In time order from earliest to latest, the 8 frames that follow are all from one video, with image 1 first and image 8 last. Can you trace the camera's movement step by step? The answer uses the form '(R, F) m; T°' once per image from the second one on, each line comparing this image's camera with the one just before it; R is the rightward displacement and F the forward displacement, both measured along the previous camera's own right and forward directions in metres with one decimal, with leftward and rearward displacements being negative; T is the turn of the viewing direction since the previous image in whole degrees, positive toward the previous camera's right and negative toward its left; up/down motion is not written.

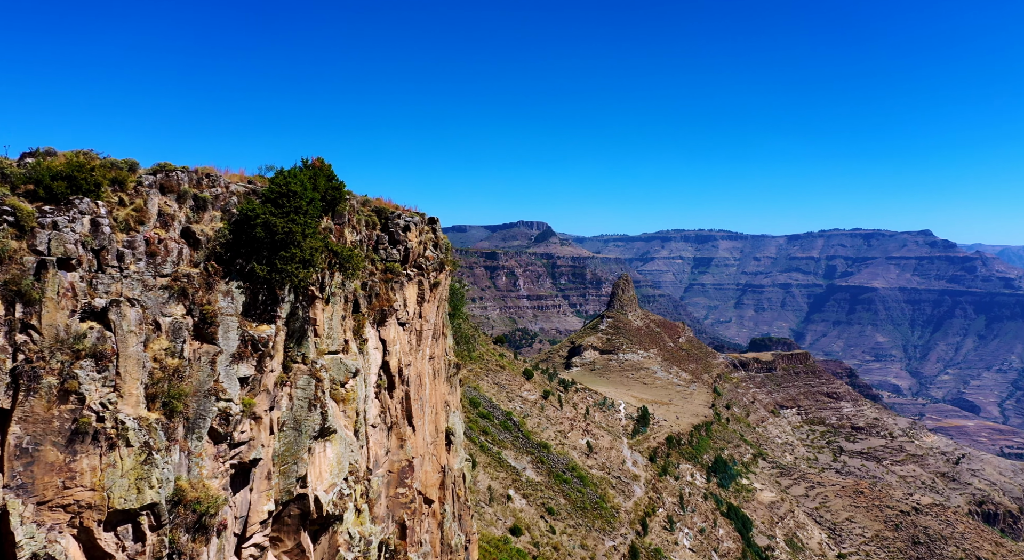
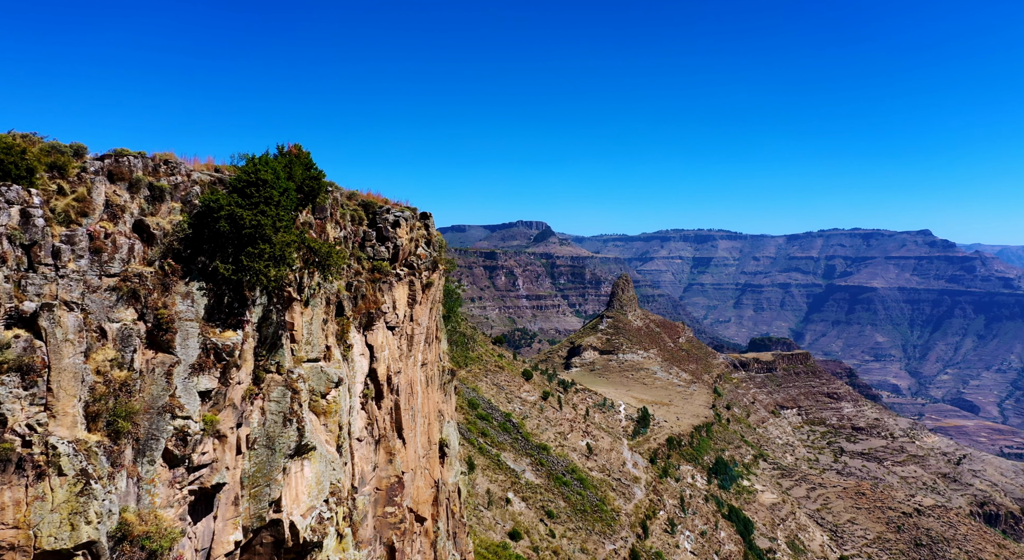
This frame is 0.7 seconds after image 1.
(0.0, +1.1) m; 0°
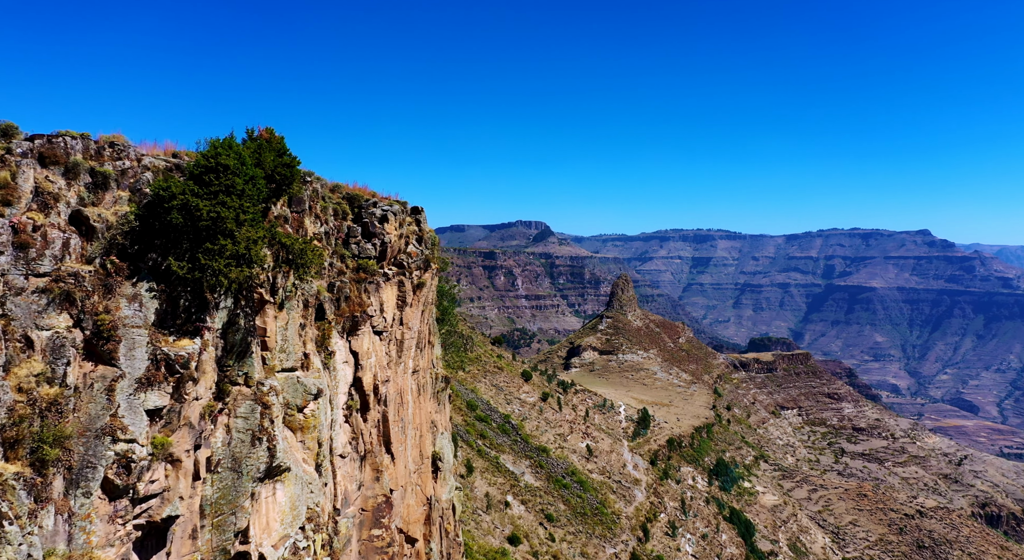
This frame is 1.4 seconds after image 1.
(0.0, +1.1) m; 0°
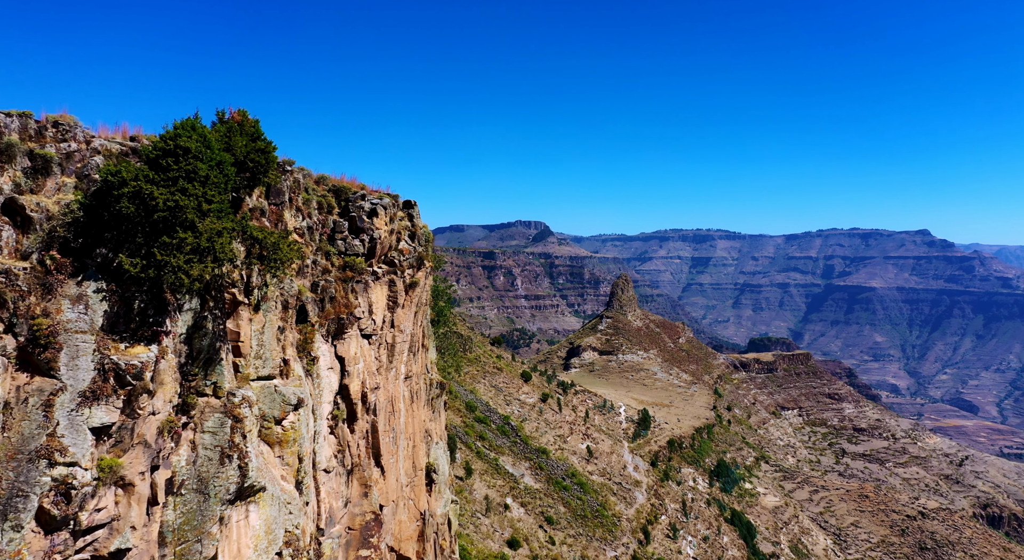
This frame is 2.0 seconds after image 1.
(0.0, +0.9) m; 0°
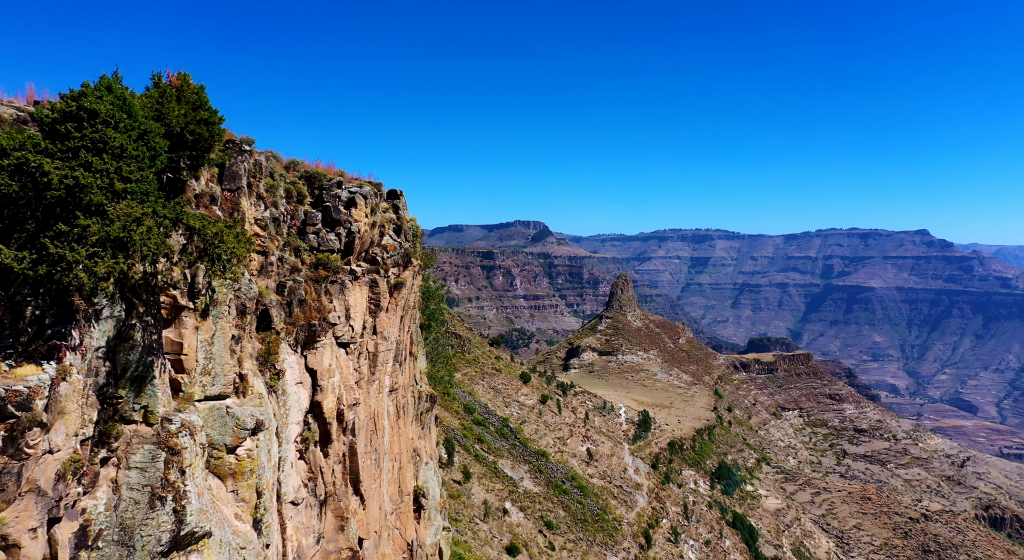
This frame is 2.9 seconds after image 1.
(0.0, +1.4) m; 0°
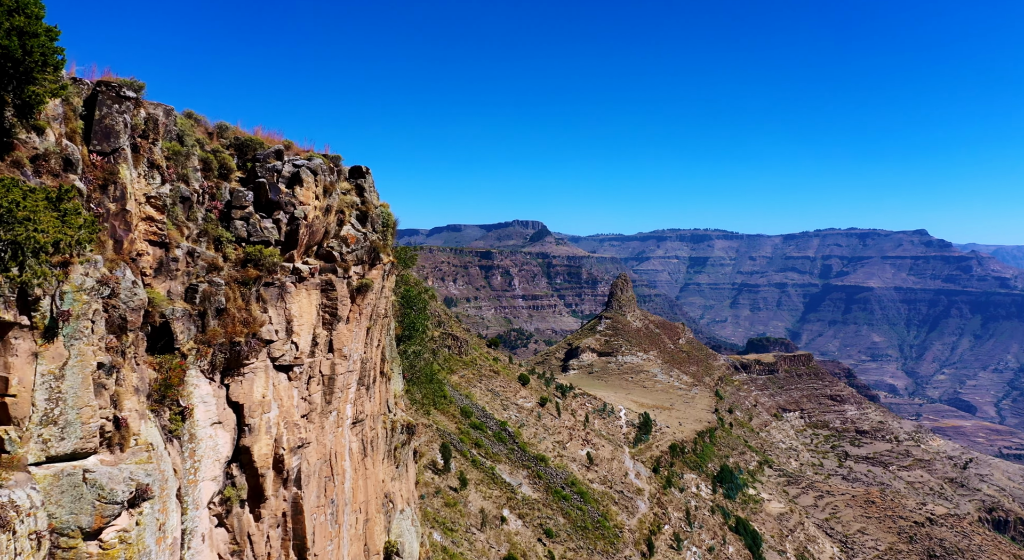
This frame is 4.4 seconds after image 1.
(0.0, +2.3) m; 0°
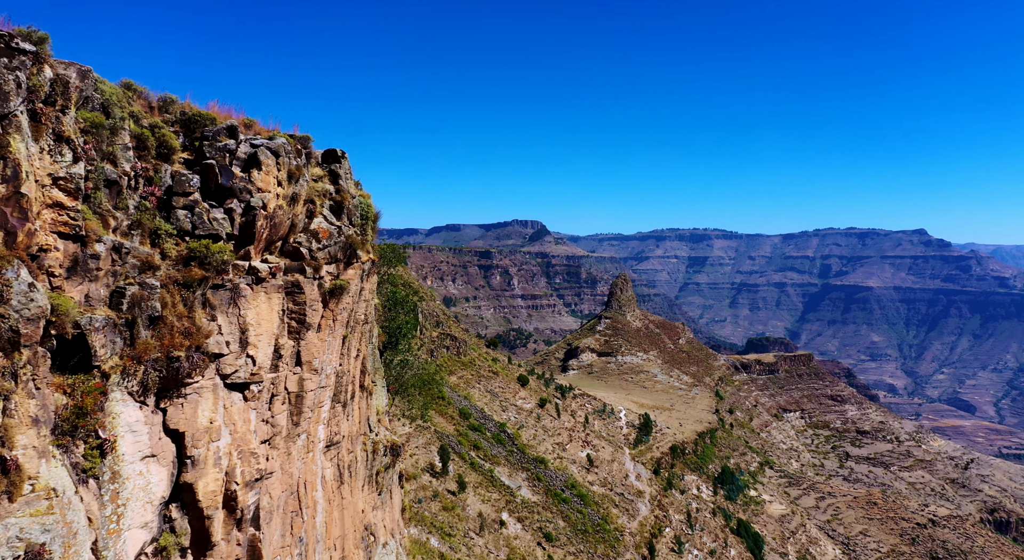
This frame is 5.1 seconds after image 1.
(0.0, +1.1) m; 0°
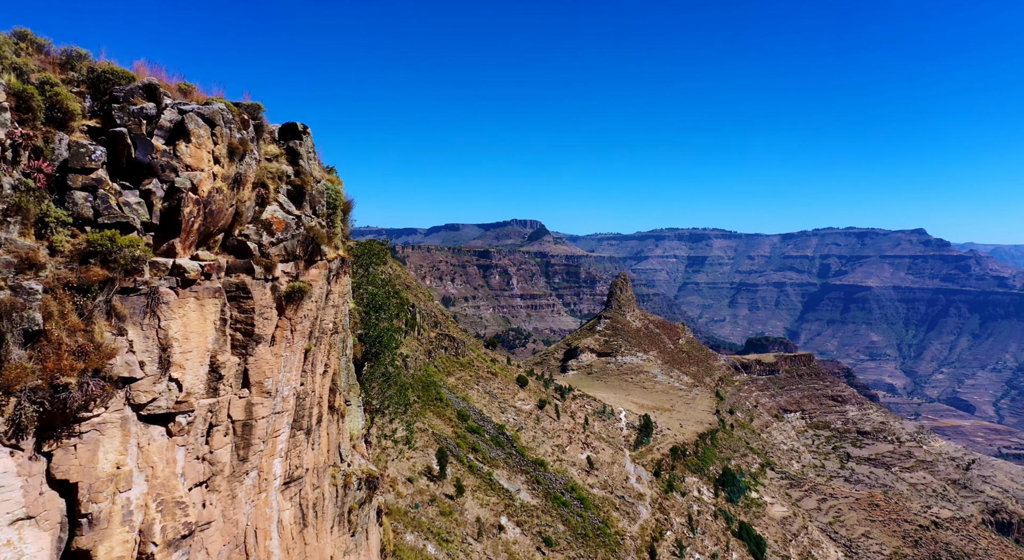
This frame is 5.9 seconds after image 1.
(0.0, +1.3) m; 0°
